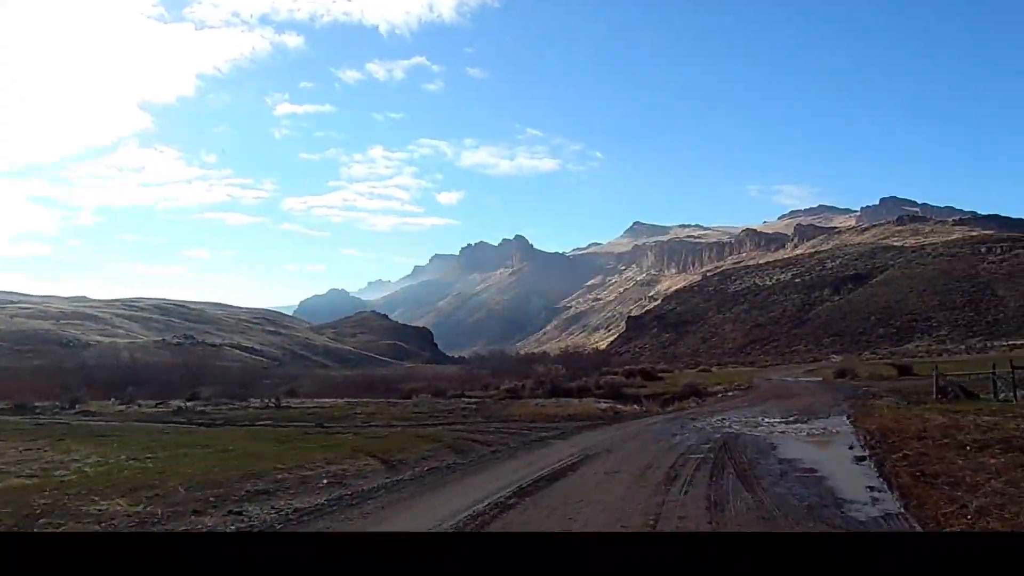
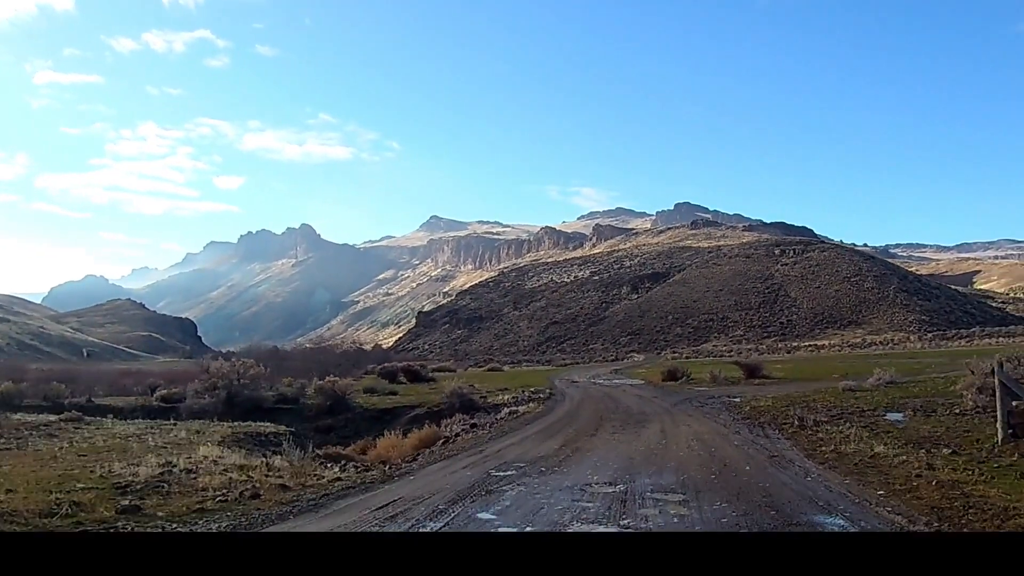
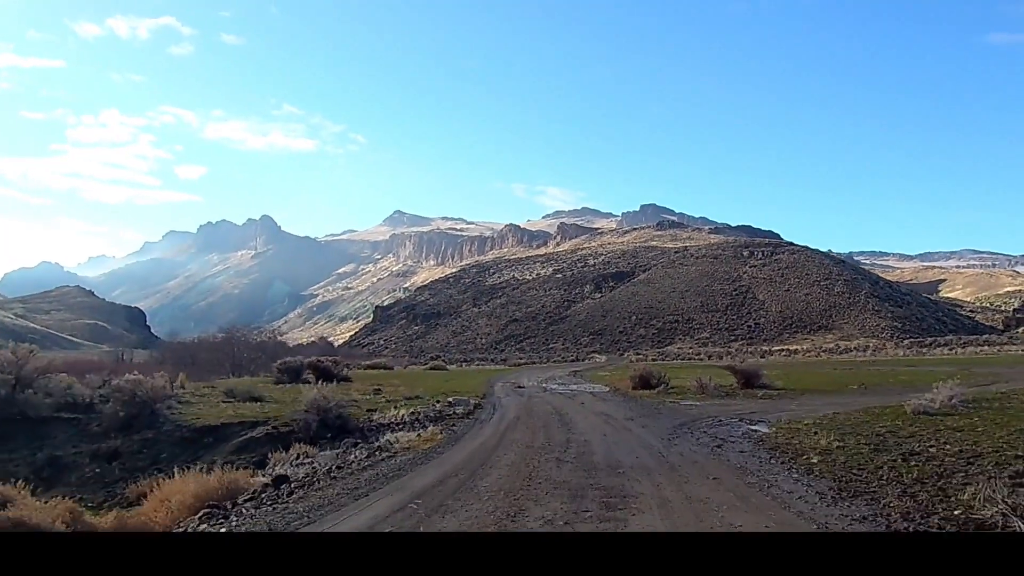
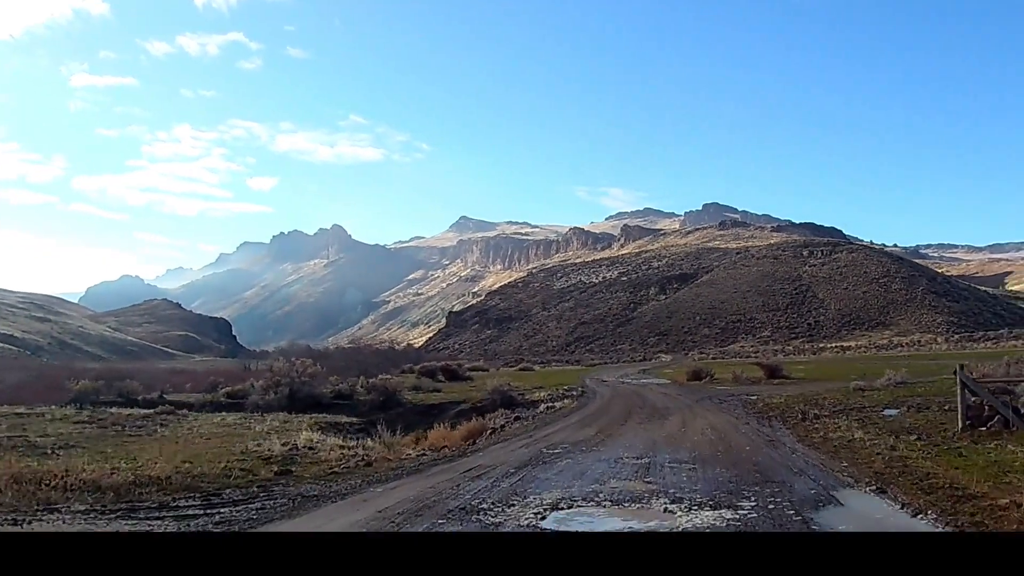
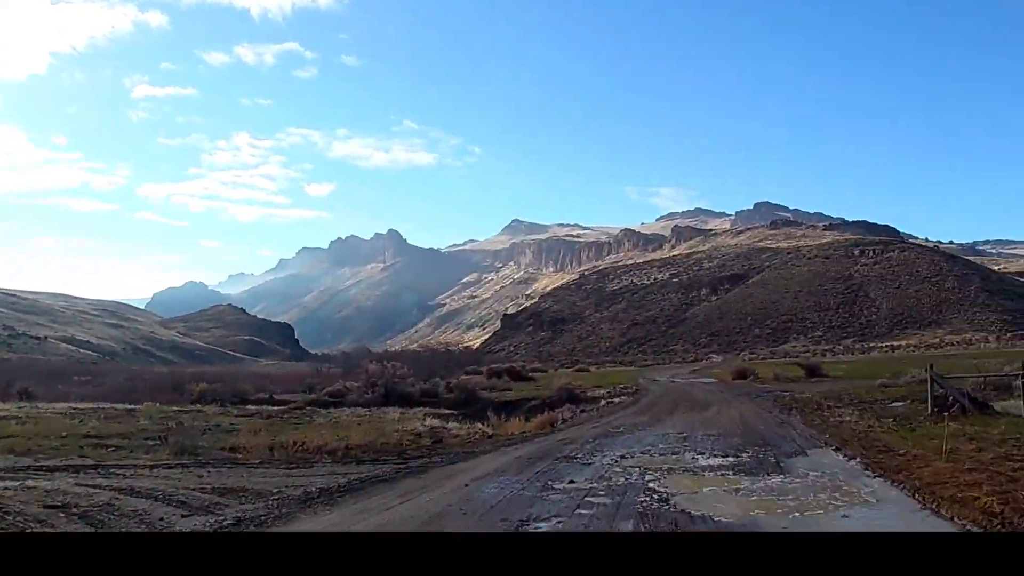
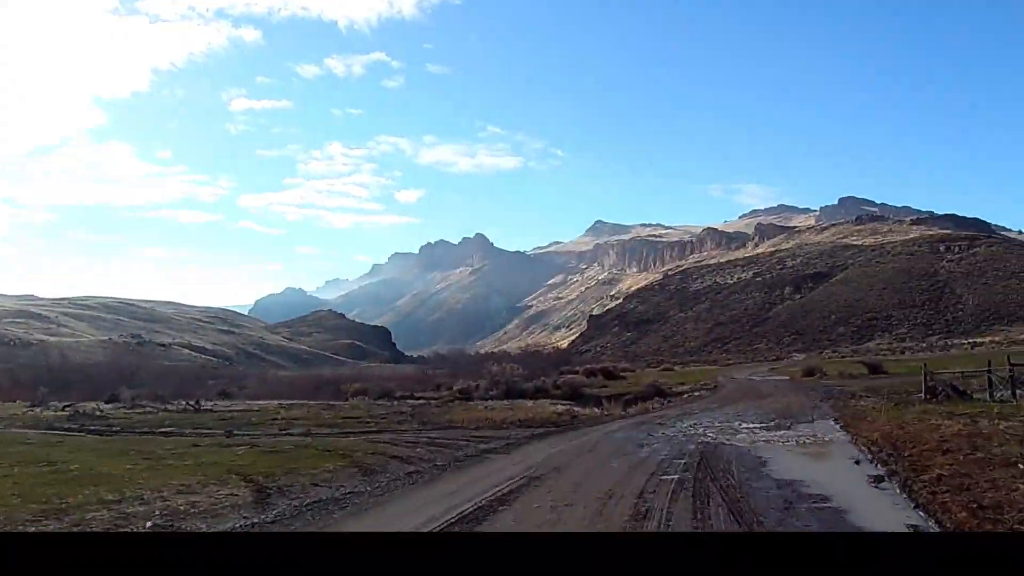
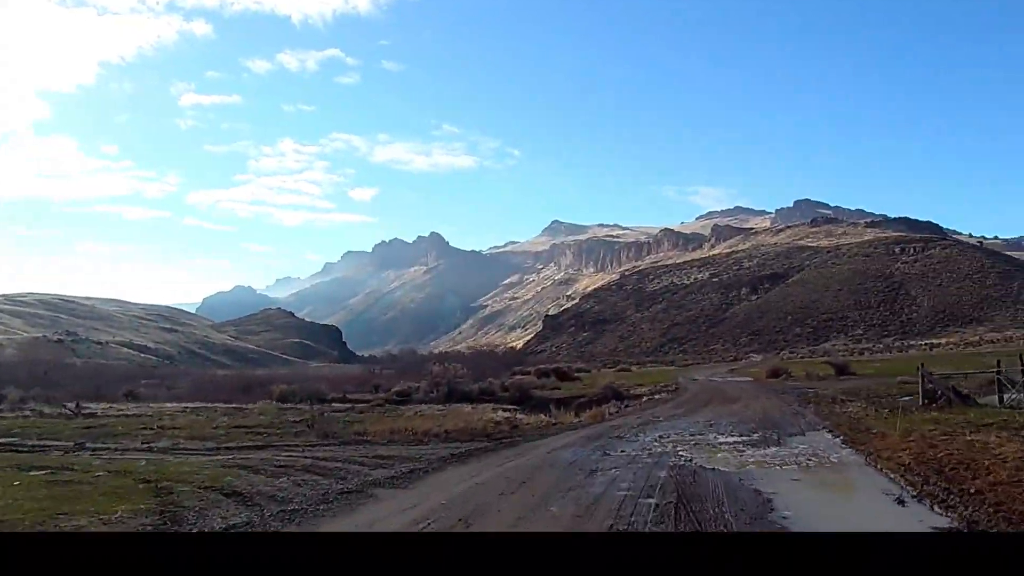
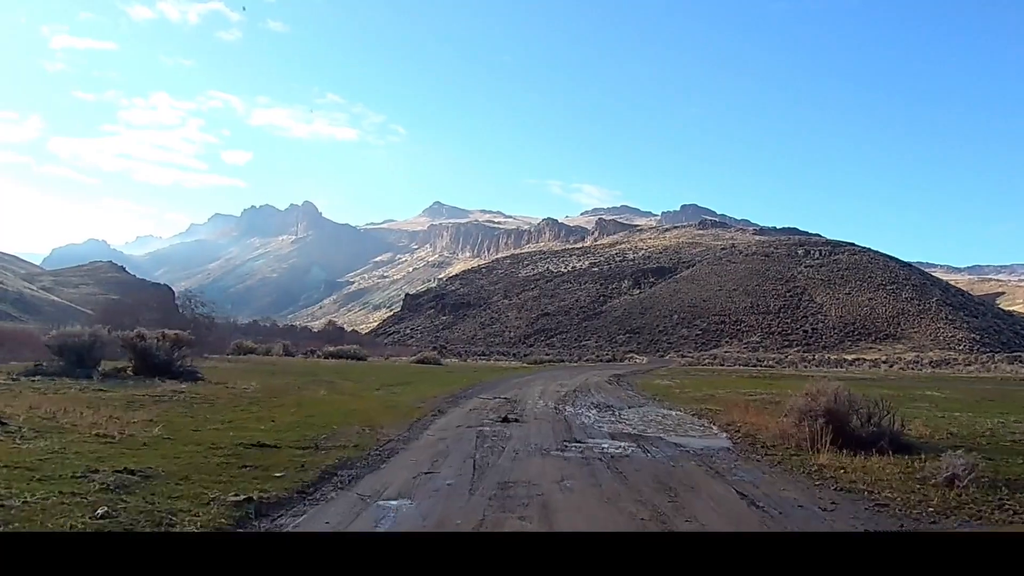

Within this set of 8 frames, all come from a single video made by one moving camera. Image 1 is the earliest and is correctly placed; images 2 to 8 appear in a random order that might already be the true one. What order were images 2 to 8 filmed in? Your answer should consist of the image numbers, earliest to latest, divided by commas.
6, 7, 5, 4, 2, 3, 8
